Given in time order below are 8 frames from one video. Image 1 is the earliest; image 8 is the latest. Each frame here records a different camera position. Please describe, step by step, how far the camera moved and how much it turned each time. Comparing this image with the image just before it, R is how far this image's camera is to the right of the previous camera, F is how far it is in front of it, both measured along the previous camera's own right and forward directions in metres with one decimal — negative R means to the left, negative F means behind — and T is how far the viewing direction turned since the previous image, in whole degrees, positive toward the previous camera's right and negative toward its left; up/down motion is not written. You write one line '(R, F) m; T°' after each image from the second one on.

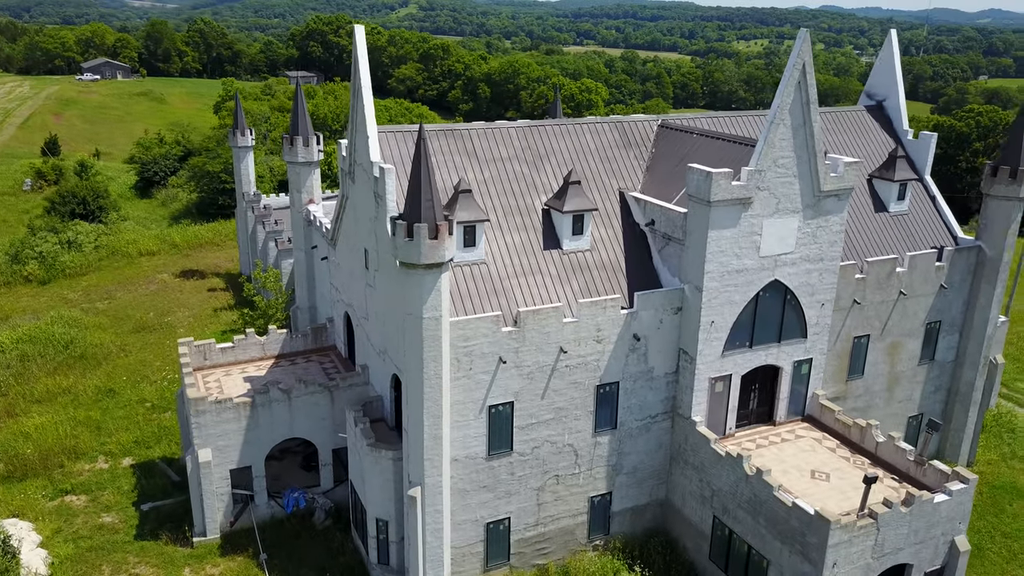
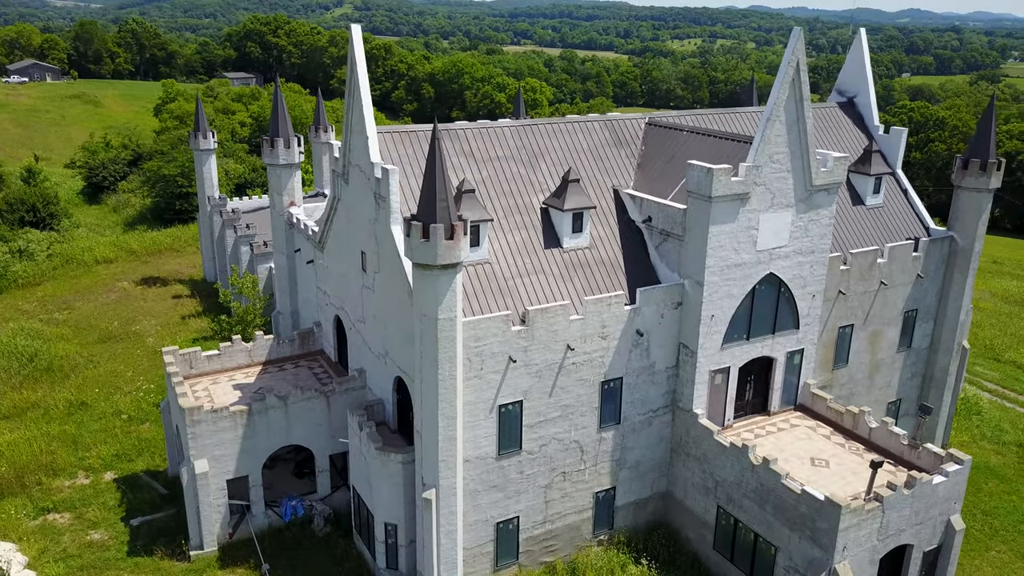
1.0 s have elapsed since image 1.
(-2.0, 0.0) m; +4°
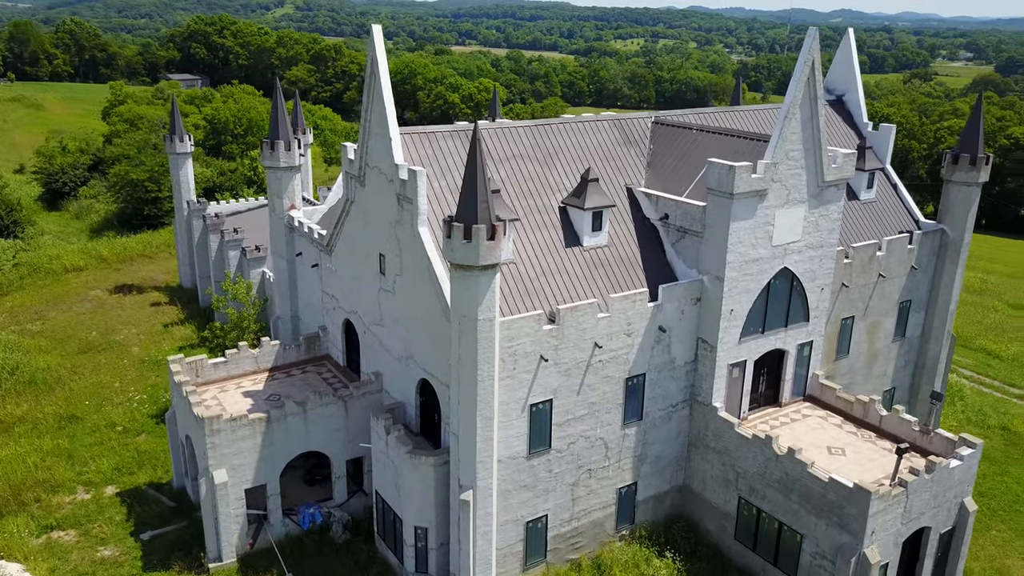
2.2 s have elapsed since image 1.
(-2.5, 0.0) m; +4°
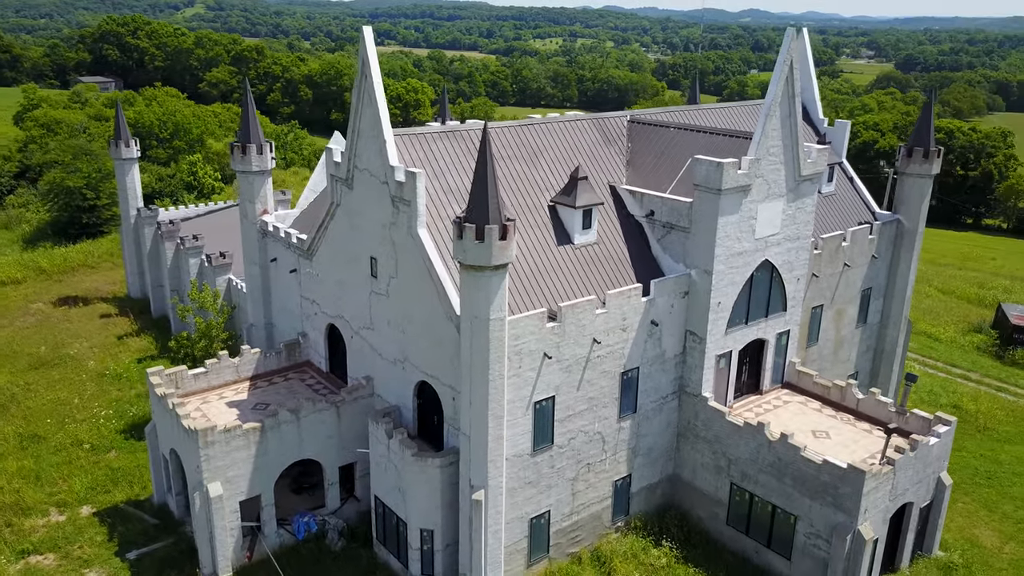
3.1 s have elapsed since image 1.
(-2.3, -0.1) m; +5°
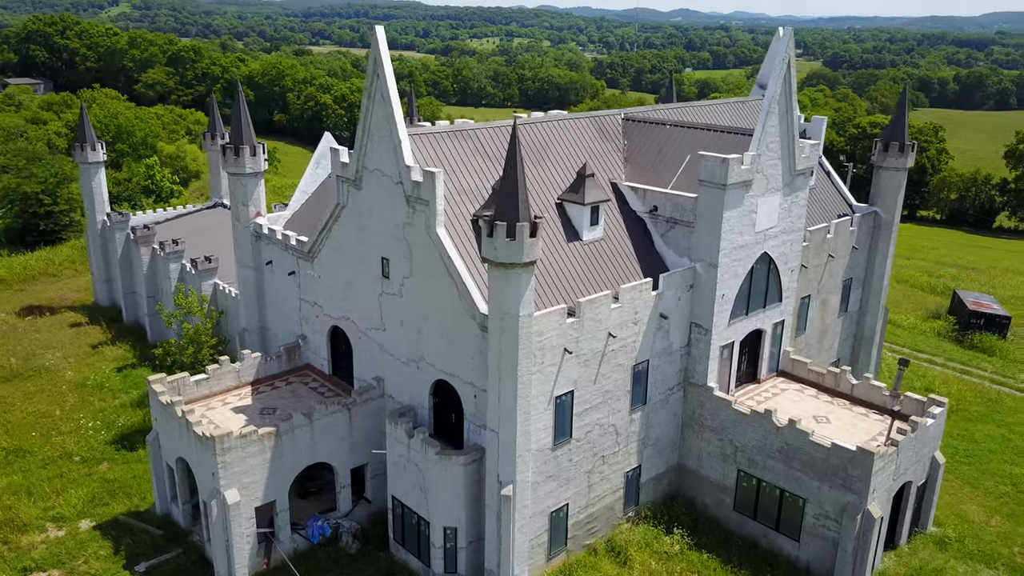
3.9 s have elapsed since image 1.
(-2.4, -0.2) m; +4°
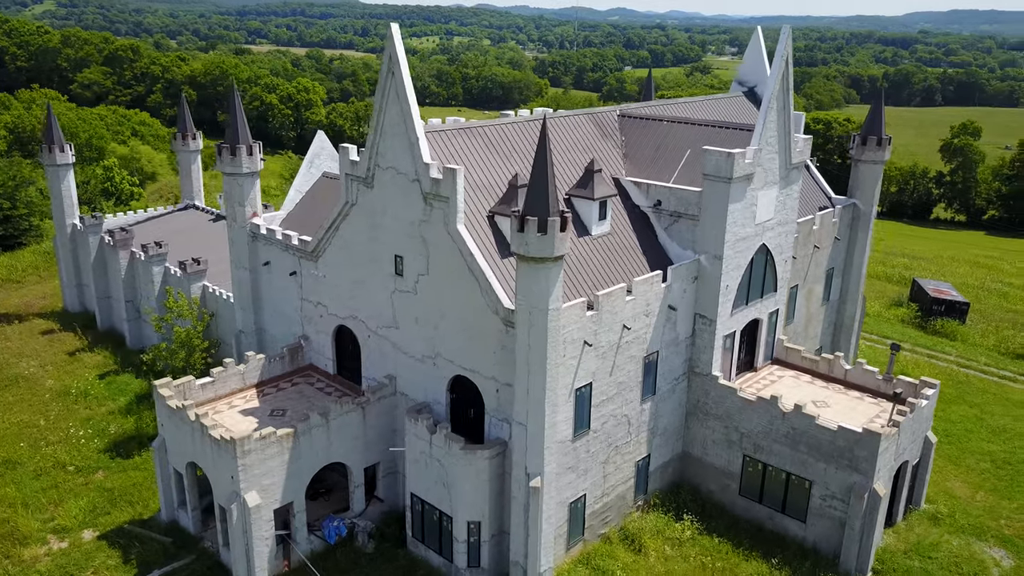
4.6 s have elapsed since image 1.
(-2.4, -0.2) m; +4°
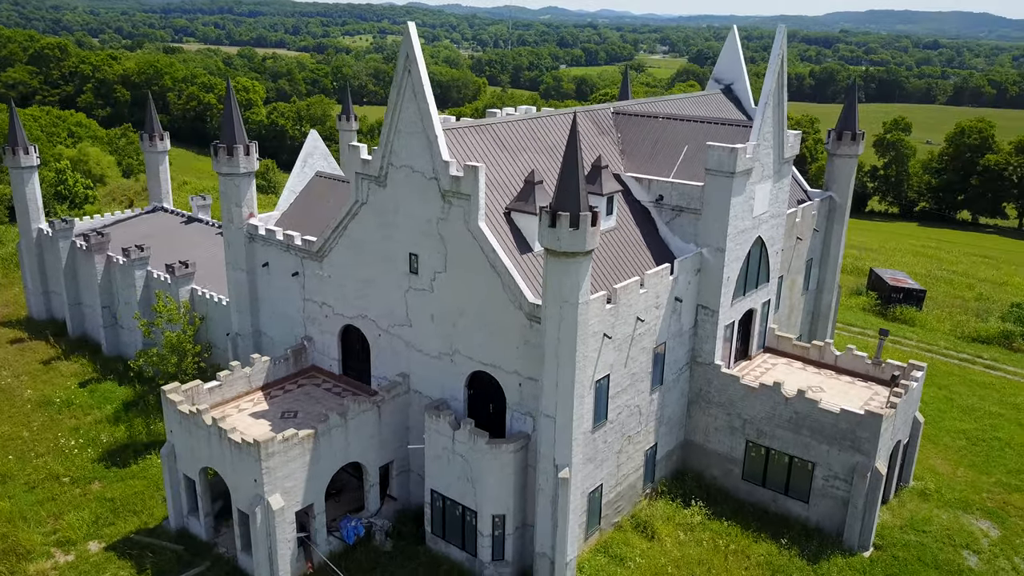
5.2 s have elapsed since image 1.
(-2.6, -0.3) m; +4°
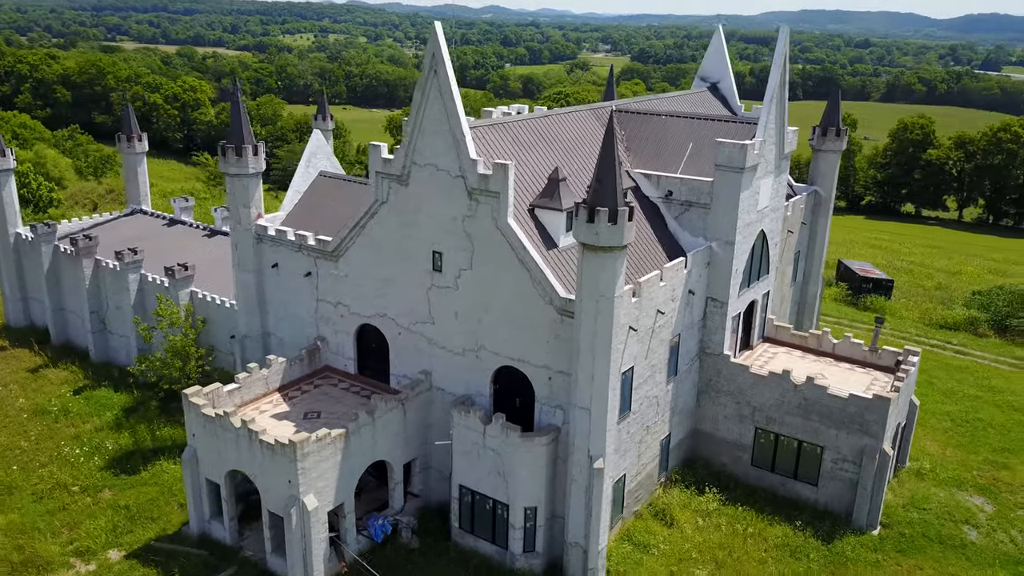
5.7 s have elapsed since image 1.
(-2.7, -0.3) m; +4°
